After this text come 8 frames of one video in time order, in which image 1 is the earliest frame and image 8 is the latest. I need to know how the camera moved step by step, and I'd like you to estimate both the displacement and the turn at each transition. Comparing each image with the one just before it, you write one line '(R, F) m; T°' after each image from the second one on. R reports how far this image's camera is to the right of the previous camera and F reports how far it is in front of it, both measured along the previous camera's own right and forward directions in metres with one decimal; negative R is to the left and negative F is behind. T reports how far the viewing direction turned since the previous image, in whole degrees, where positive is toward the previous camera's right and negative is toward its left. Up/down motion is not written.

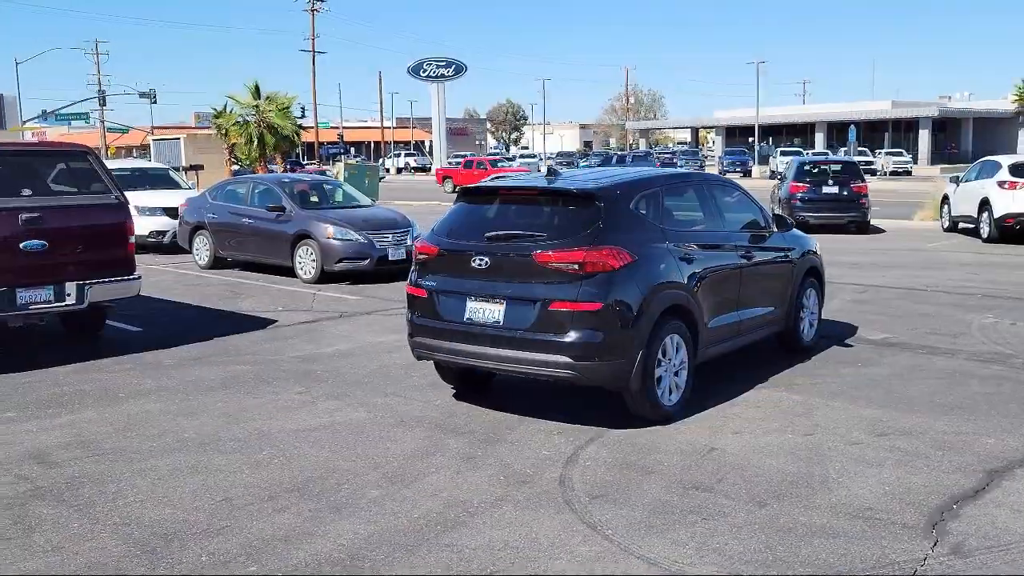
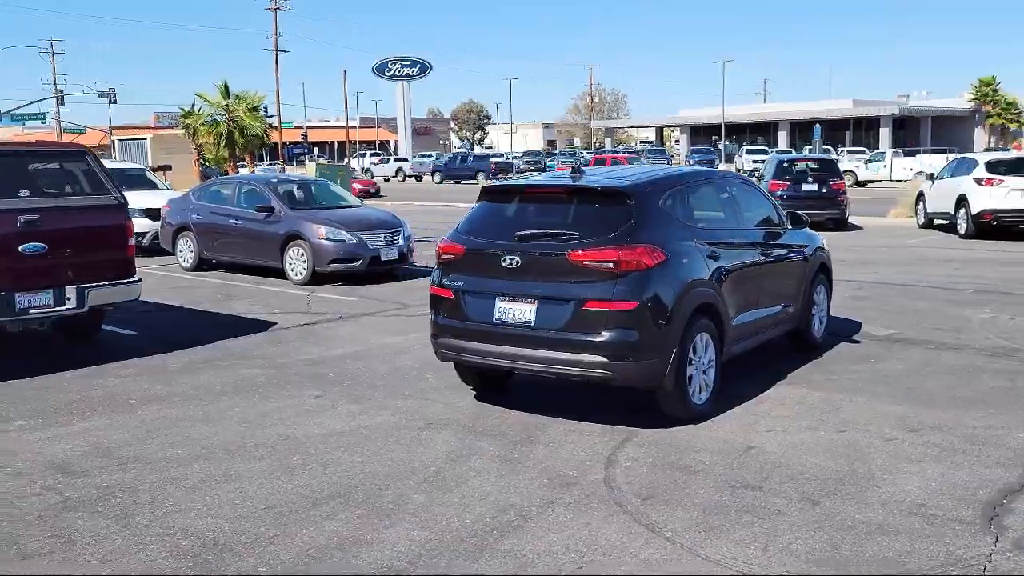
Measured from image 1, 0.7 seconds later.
(-0.5, +0.1) m; +2°
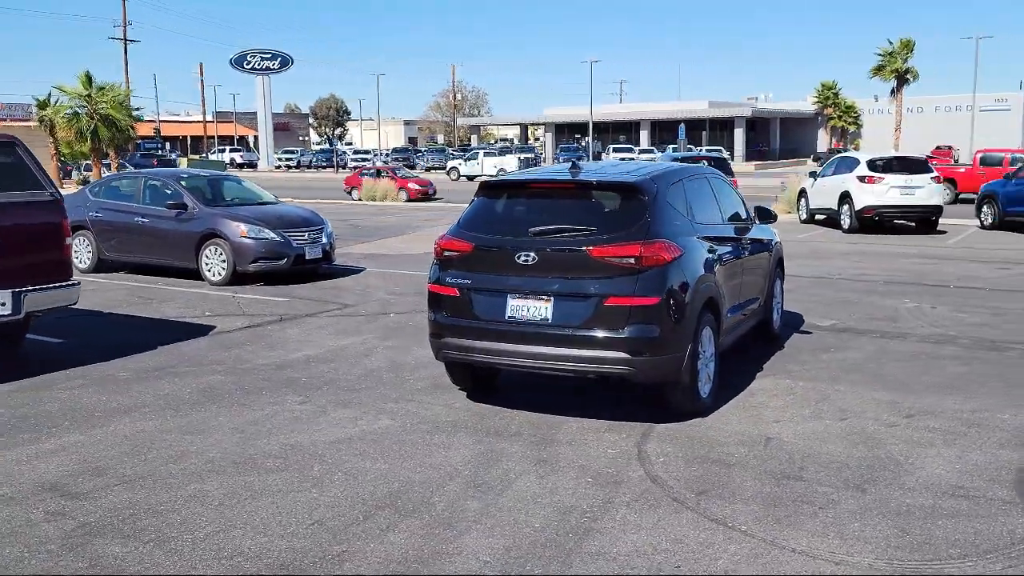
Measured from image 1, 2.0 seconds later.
(-1.0, +0.2) m; +9°
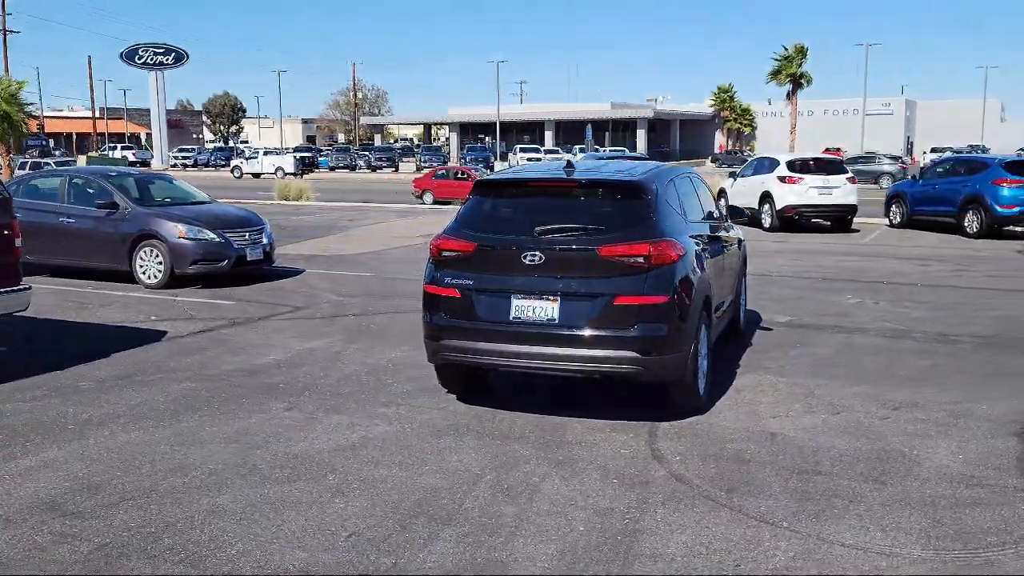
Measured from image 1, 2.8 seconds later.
(-0.7, +0.1) m; +6°
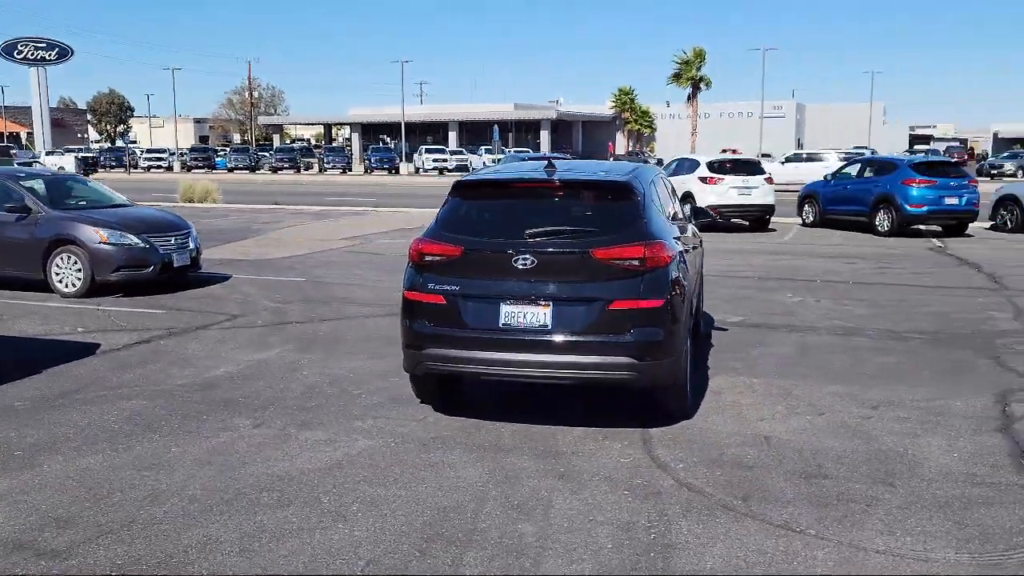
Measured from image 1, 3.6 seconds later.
(-0.6, +0.3) m; +6°
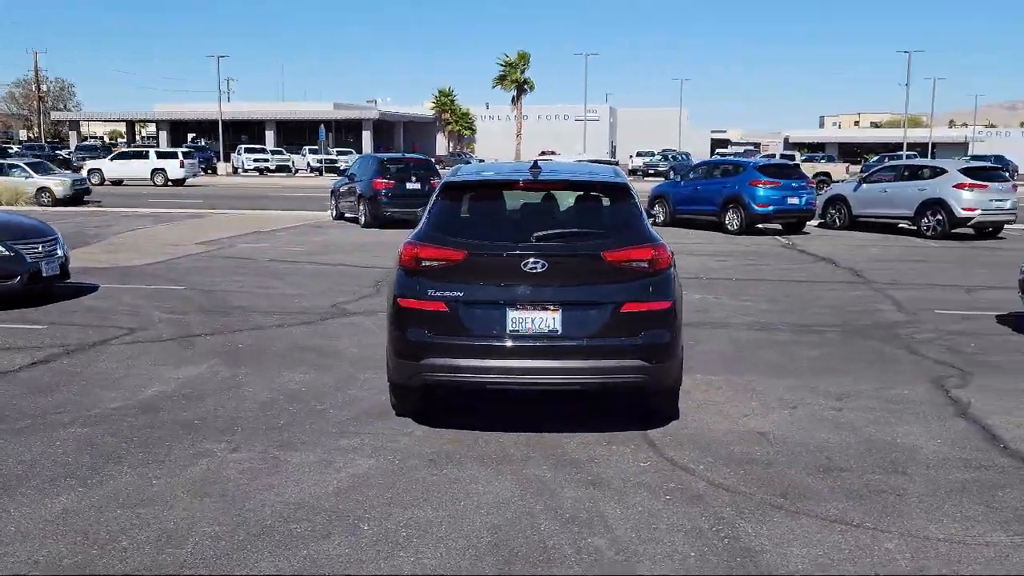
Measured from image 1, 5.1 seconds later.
(-1.2, +0.3) m; +11°
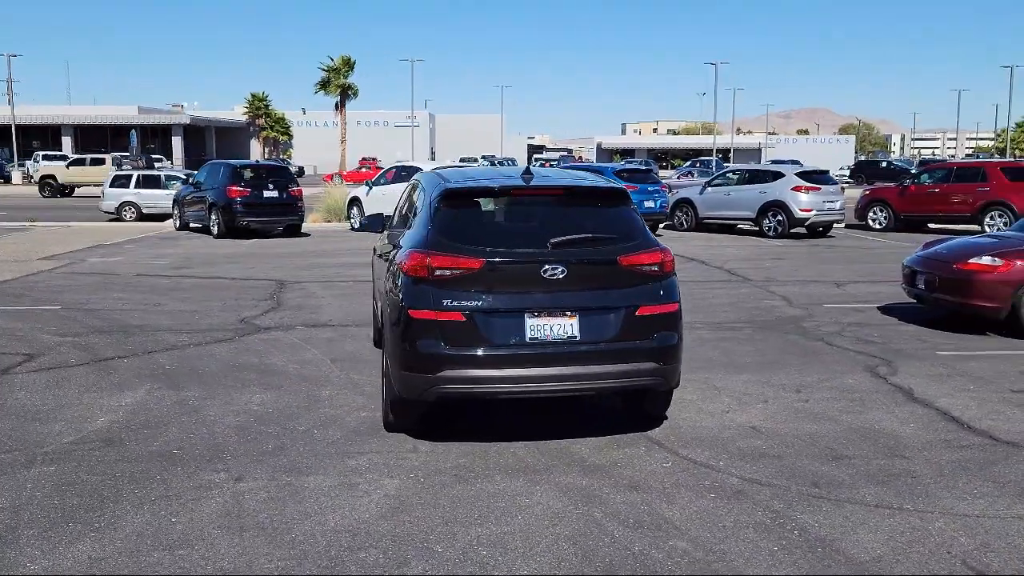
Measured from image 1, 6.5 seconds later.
(-1.2, +0.2) m; +11°
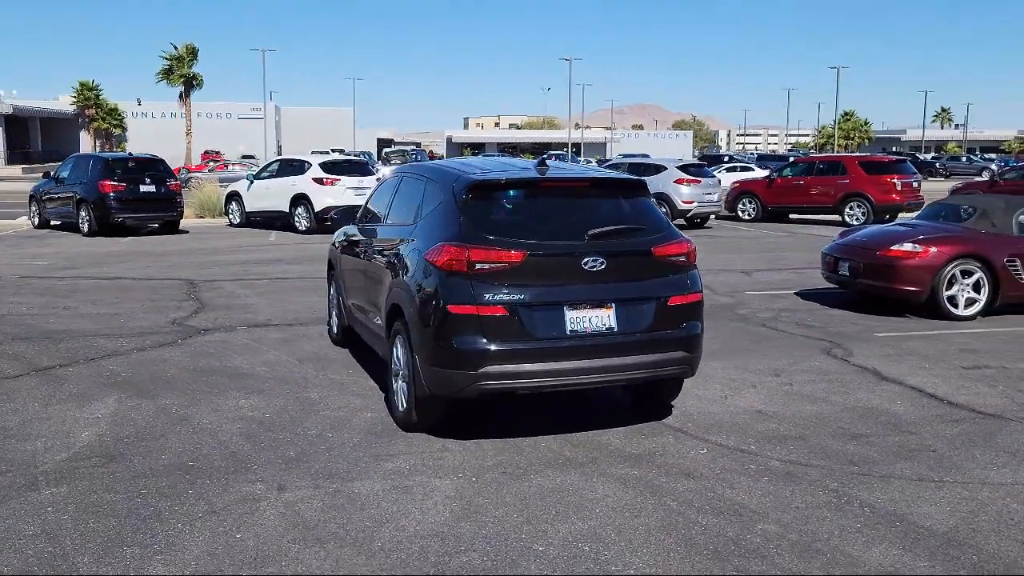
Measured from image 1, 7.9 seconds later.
(-1.2, +0.2) m; +10°
